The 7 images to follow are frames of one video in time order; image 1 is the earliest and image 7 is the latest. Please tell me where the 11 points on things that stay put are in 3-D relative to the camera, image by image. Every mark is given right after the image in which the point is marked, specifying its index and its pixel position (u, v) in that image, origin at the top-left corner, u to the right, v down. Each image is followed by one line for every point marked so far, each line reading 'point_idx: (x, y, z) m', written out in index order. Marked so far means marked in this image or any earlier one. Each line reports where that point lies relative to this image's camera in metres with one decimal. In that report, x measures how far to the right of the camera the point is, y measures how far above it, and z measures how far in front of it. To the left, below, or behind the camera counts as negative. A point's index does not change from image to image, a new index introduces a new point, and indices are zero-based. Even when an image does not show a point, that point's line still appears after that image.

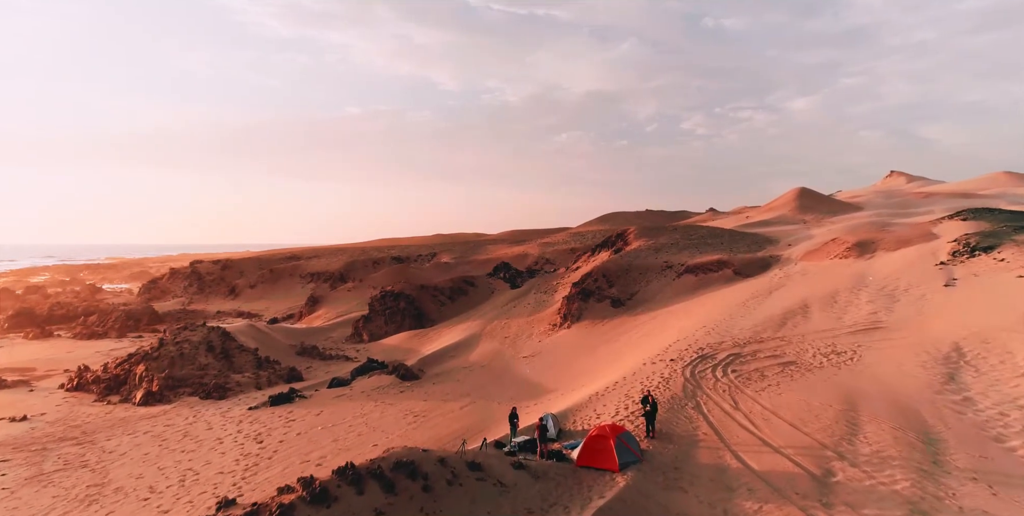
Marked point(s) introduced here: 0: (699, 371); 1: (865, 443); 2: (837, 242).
0: (+3.7, -2.2, +10.6) m
1: (+4.5, -2.4, +6.9) m
2: (+11.4, +0.6, +19.0) m
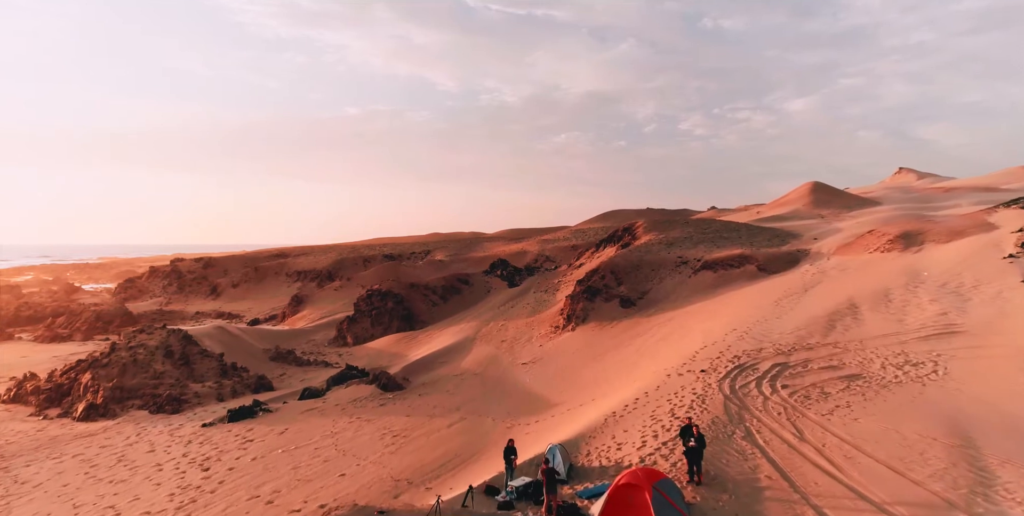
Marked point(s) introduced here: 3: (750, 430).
0: (+3.6, -2.0, +8.6) m
1: (+4.5, -2.2, +4.9) m
2: (+11.3, +0.7, +17.0) m
3: (+3.1, -2.2, +7.0) m
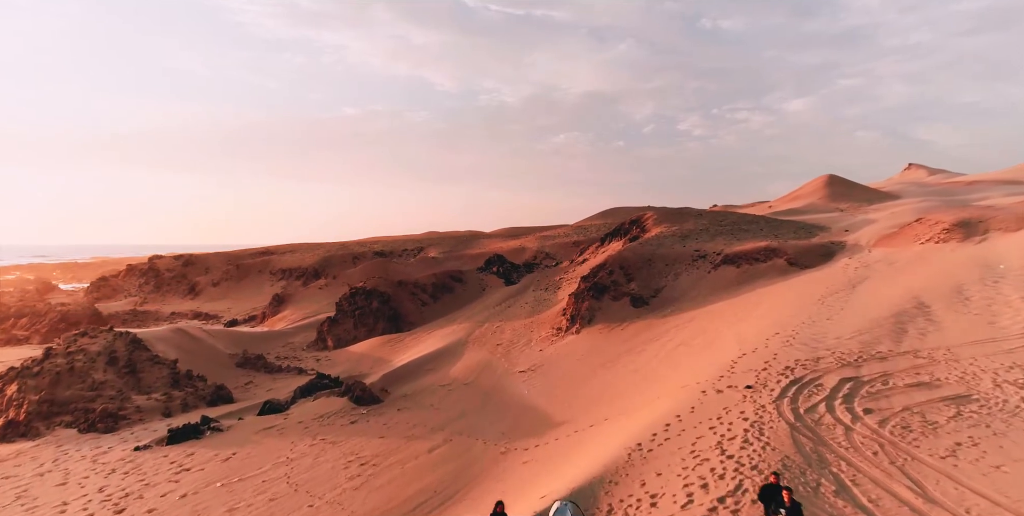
0: (+3.5, -1.8, +6.5) m
1: (+4.4, -2.0, +2.8) m
2: (+11.2, +1.0, +14.9) m
3: (+3.0, -2.0, +4.9) m
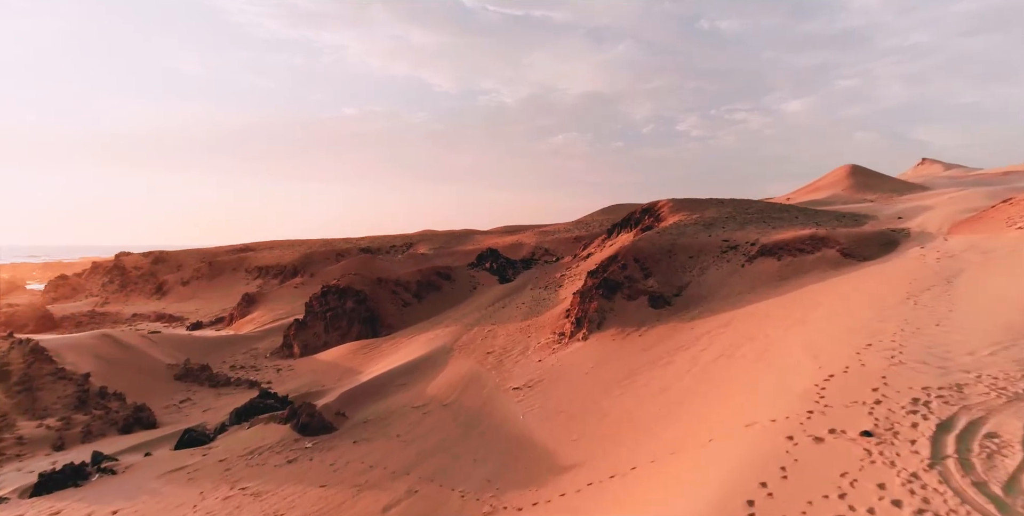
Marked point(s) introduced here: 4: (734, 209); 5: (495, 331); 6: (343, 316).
0: (+3.4, -1.6, +3.7) m
1: (+4.3, -1.7, 0.0) m
2: (+11.1, +1.2, +12.1) m
3: (+2.8, -1.8, +2.1) m
4: (+7.6, +1.7, +18.6) m
5: (-0.5, -2.1, +15.8) m
6: (-5.8, -2.0, +18.7) m
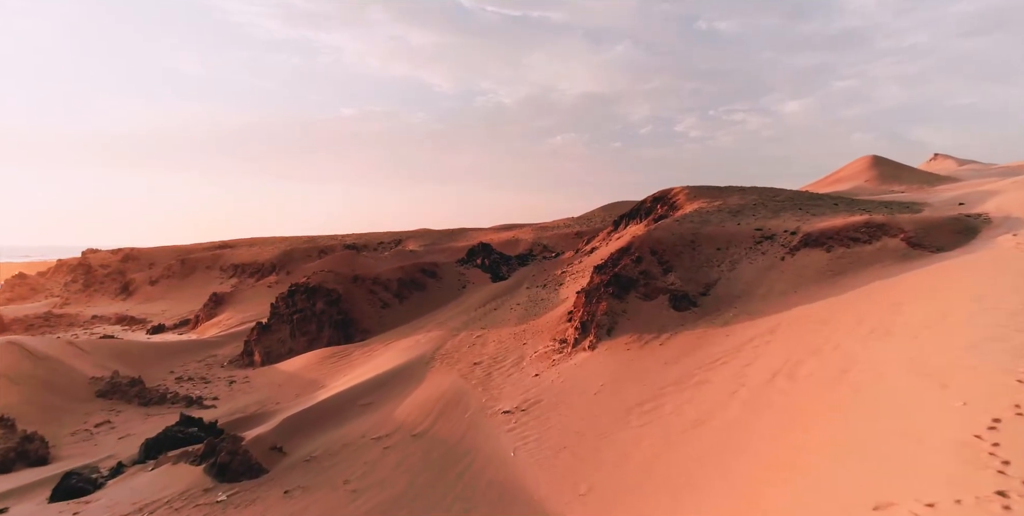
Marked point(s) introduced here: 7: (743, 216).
0: (+3.2, -1.4, +1.3) m
1: (+4.1, -1.5, -2.3) m
2: (+10.9, +1.4, +9.8) m
3: (+2.7, -1.6, -0.2) m
4: (+7.4, +1.8, +16.2) m
5: (-0.7, -2.0, +13.5) m
6: (-6.0, -1.8, +16.3) m
7: (+5.7, +1.0, +13.4) m
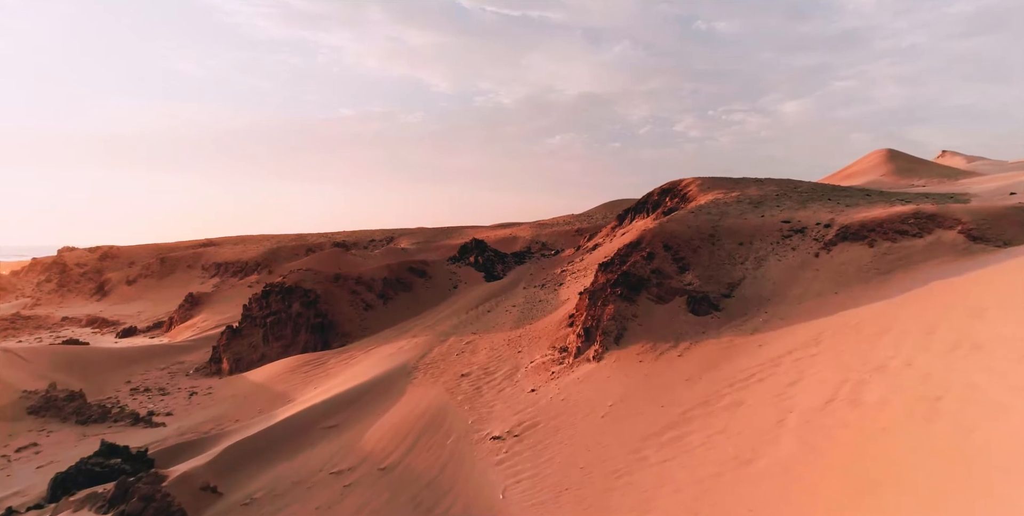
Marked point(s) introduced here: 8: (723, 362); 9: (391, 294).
0: (+3.1, -1.3, -0.1) m
1: (+4.0, -1.5, -3.8) m
2: (+10.8, +1.4, +8.3) m
3: (+2.6, -1.5, -1.7) m
4: (+7.3, +1.9, +14.7) m
5: (-0.8, -1.9, +12.0) m
6: (-6.2, -1.8, +14.9) m
7: (+5.6, +1.1, +11.9) m
8: (+3.0, -1.4, +7.6) m
9: (-3.7, -1.1, +16.9) m
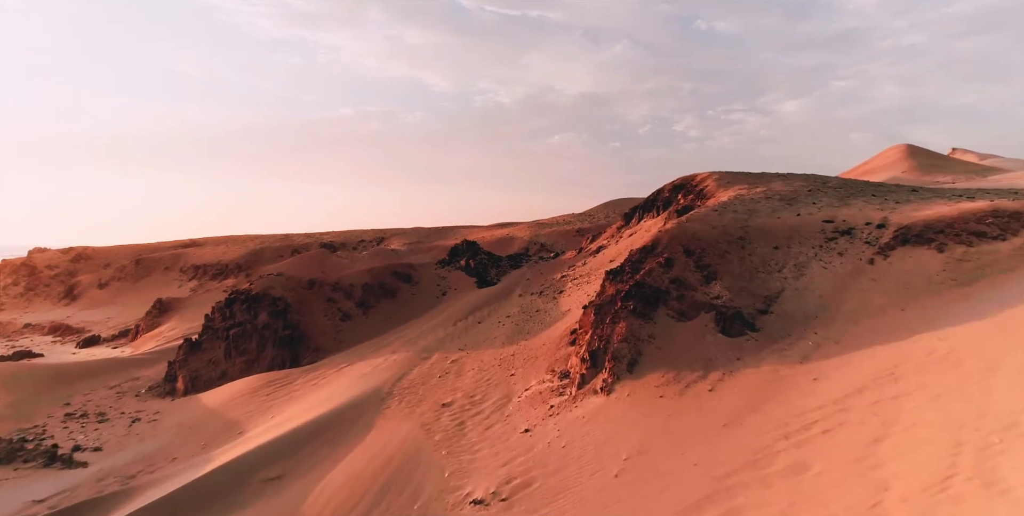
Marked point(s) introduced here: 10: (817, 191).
0: (+3.0, -1.4, -1.8) m
1: (+3.9, -1.6, -5.5) m
2: (+10.6, +1.3, +6.7) m
3: (+2.4, -1.6, -3.4) m
4: (+7.1, +1.8, +13.0) m
5: (-1.0, -2.0, +10.3) m
6: (-6.3, -1.9, +13.2) m
7: (+5.4, +1.0, +10.3) m
8: (+2.8, -1.5, +5.9) m
9: (-3.9, -1.2, +15.2) m
10: (+6.4, +1.4, +11.5) m
